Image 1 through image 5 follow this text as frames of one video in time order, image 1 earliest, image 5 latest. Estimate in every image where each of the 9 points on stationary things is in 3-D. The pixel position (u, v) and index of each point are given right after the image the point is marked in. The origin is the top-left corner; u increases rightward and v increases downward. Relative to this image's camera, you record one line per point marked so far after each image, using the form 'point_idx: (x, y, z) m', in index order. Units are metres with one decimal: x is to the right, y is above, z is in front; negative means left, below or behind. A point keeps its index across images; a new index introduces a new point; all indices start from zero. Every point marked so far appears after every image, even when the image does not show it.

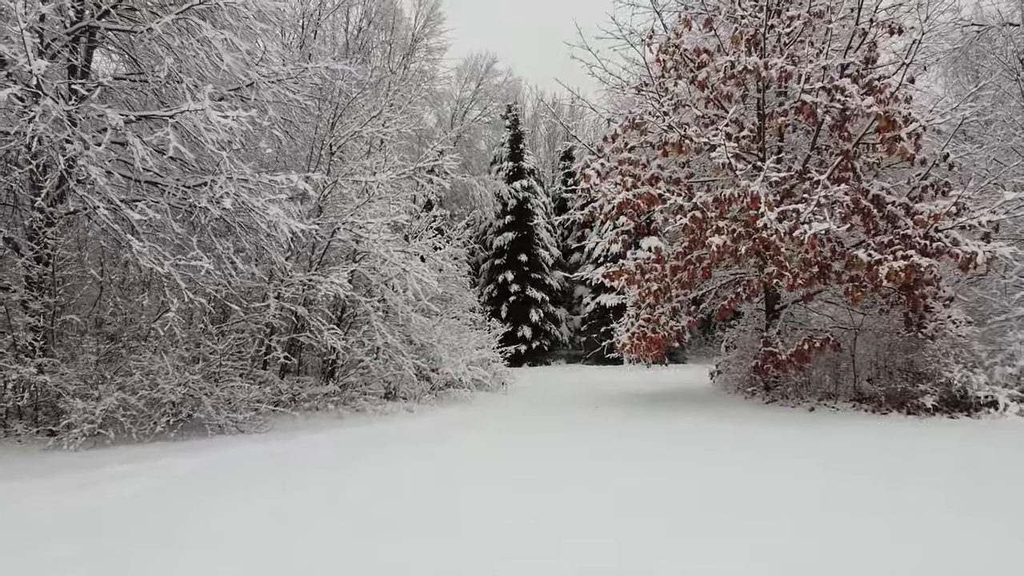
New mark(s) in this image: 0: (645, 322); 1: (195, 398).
0: (+2.0, -0.5, +9.2) m
1: (-3.5, -1.2, +6.7) m
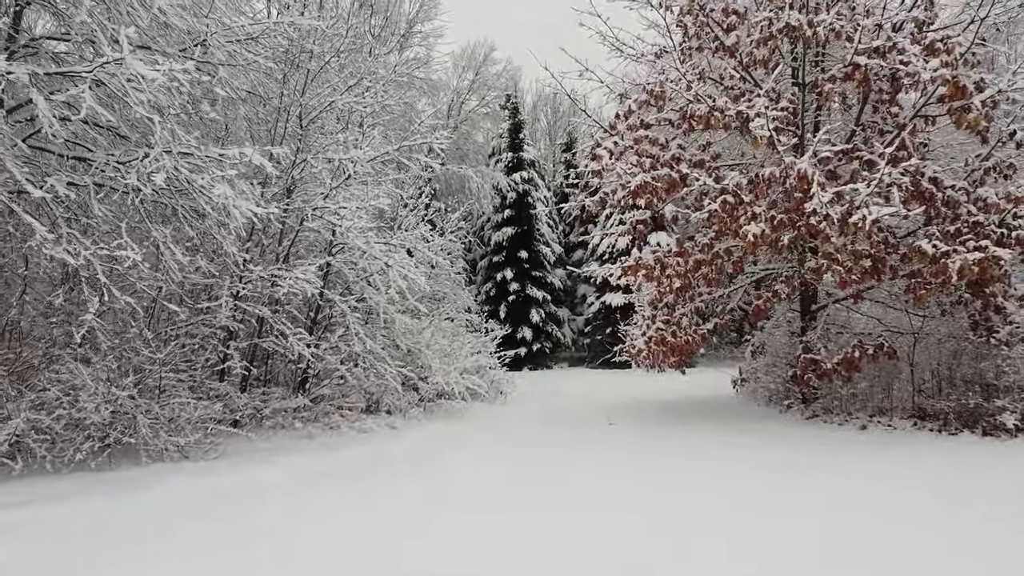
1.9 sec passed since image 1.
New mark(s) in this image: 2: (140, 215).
0: (+2.0, -0.5, +8.0) m
1: (-3.5, -1.2, +5.6) m
2: (-3.3, +0.7, +5.5) m
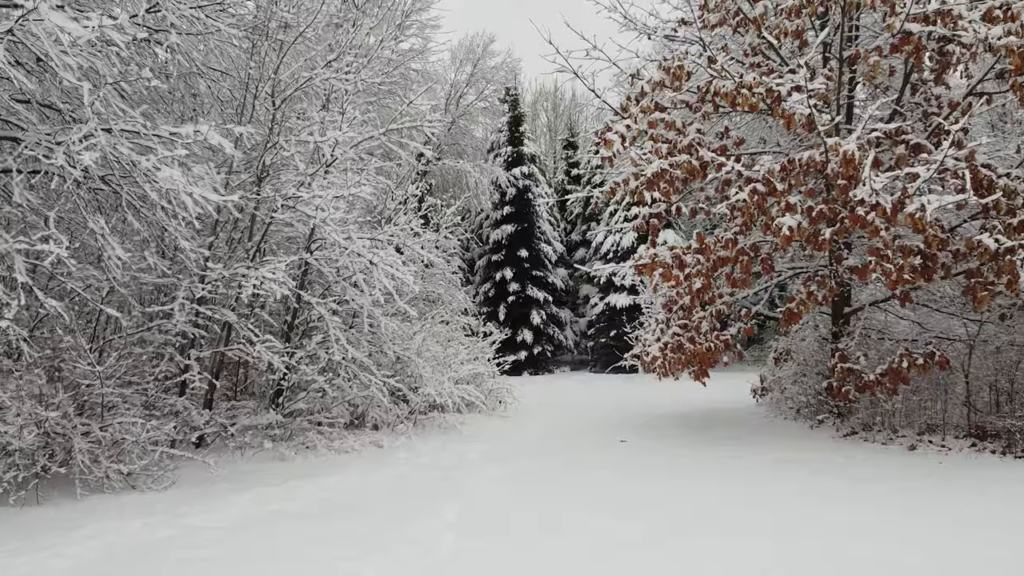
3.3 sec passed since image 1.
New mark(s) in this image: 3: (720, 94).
0: (+2.0, -0.5, +7.2) m
1: (-3.5, -1.2, +4.7) m
2: (-3.3, +0.6, +4.7) m
3: (+2.2, +2.1, +6.6) m
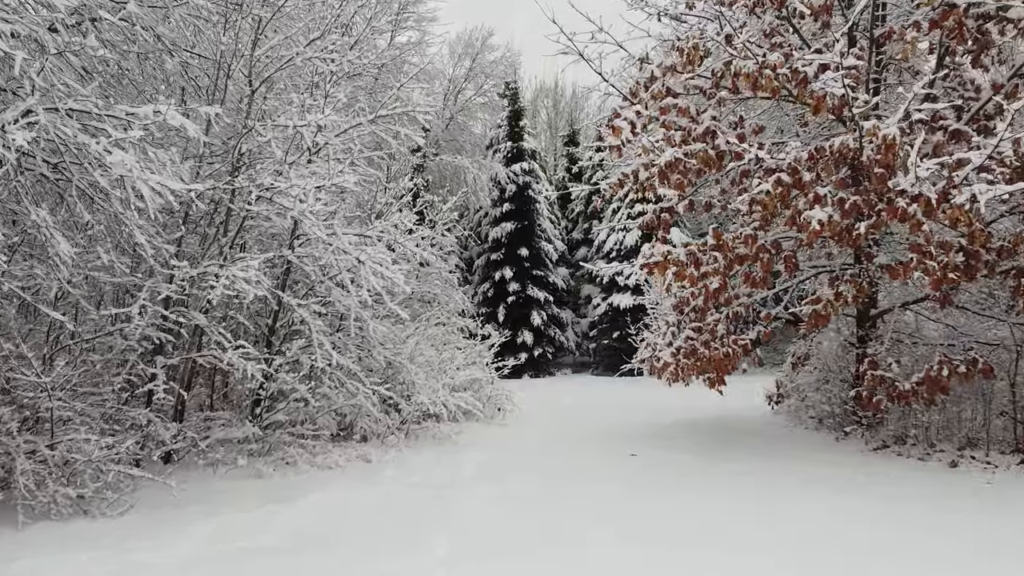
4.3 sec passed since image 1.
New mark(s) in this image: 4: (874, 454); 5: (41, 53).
0: (+2.0, -0.5, +6.7) m
1: (-3.5, -1.2, +4.2) m
2: (-3.3, +0.6, +4.1) m
3: (+2.2, +2.1, +6.0) m
4: (+3.5, -1.6, +5.9) m
5: (-3.1, +1.6, +4.0) m
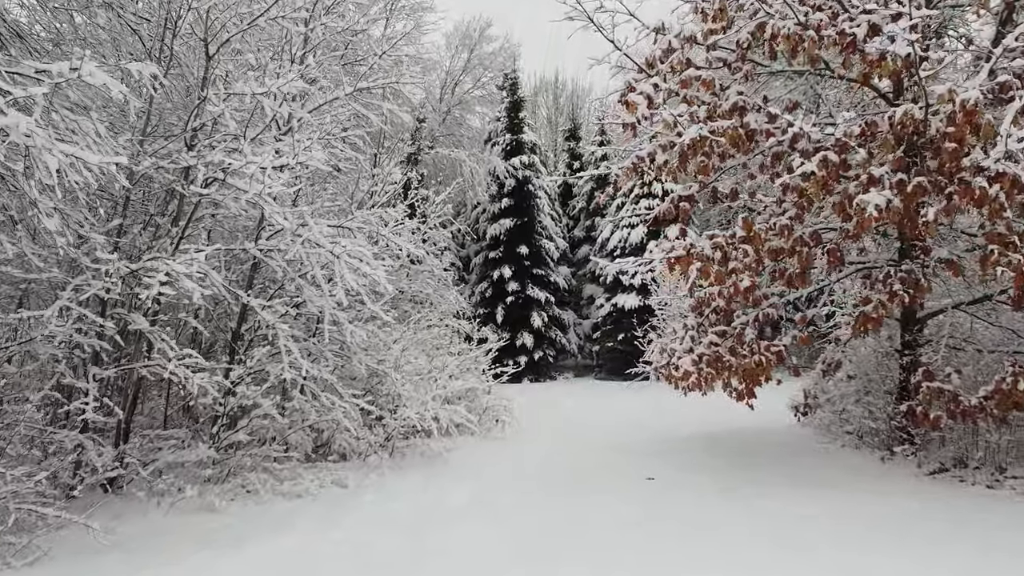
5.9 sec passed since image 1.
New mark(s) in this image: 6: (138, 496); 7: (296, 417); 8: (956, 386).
0: (+2.0, -0.5, +5.8) m
1: (-3.5, -1.2, +3.4) m
2: (-3.3, +0.7, +3.3) m
3: (+2.2, +2.1, +5.2) m
4: (+3.5, -1.6, +5.1) m
5: (-3.1, +1.6, +3.2) m
6: (-2.8, -1.6, +4.6) m
7: (-2.0, -1.2, +5.5) m
8: (+3.6, -0.8, +5.0) m
